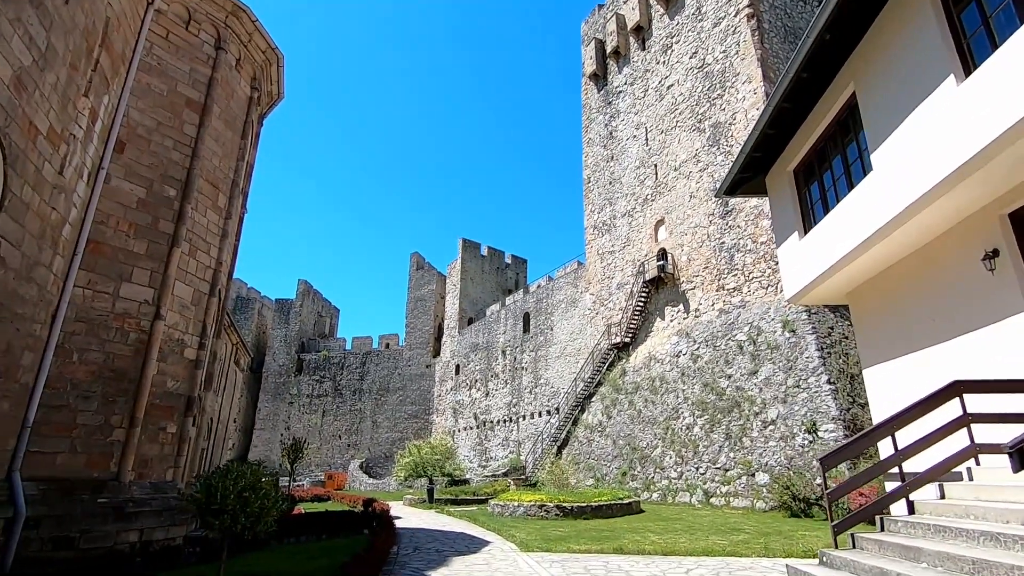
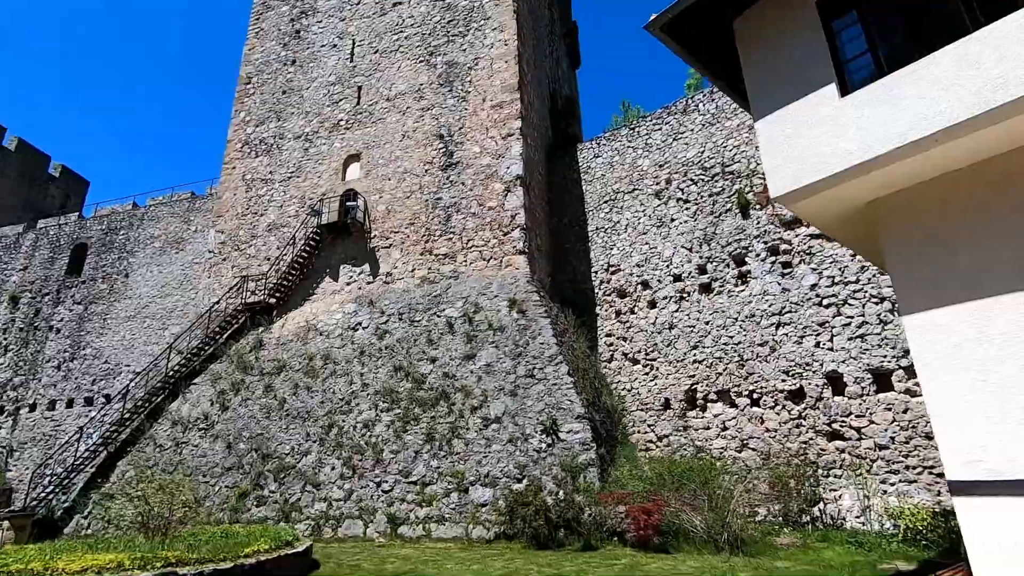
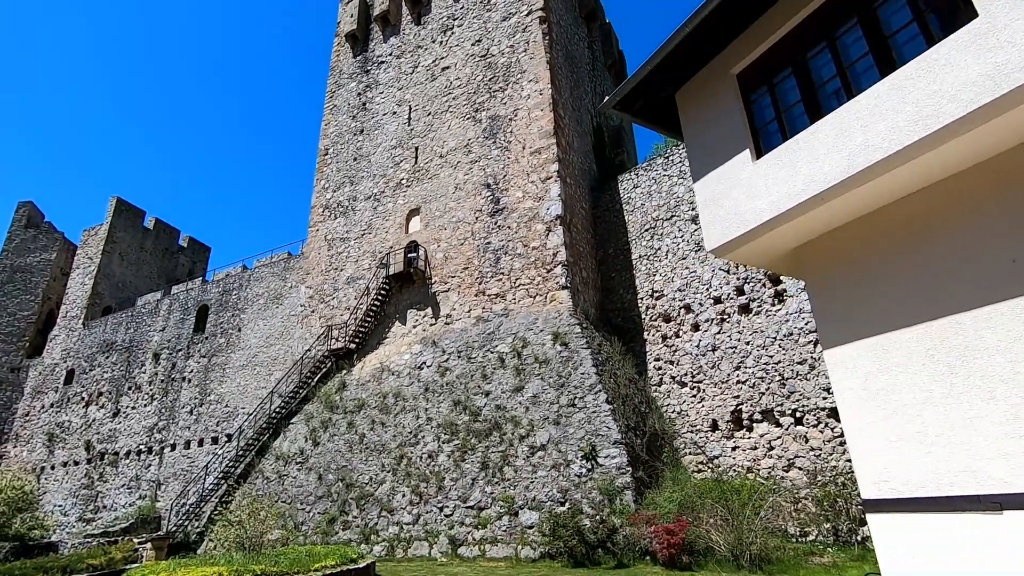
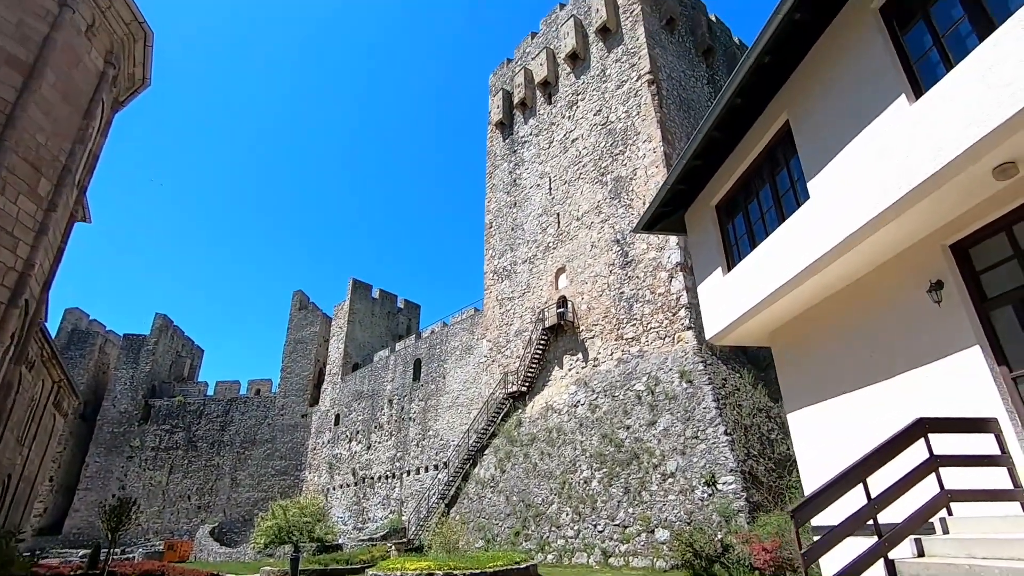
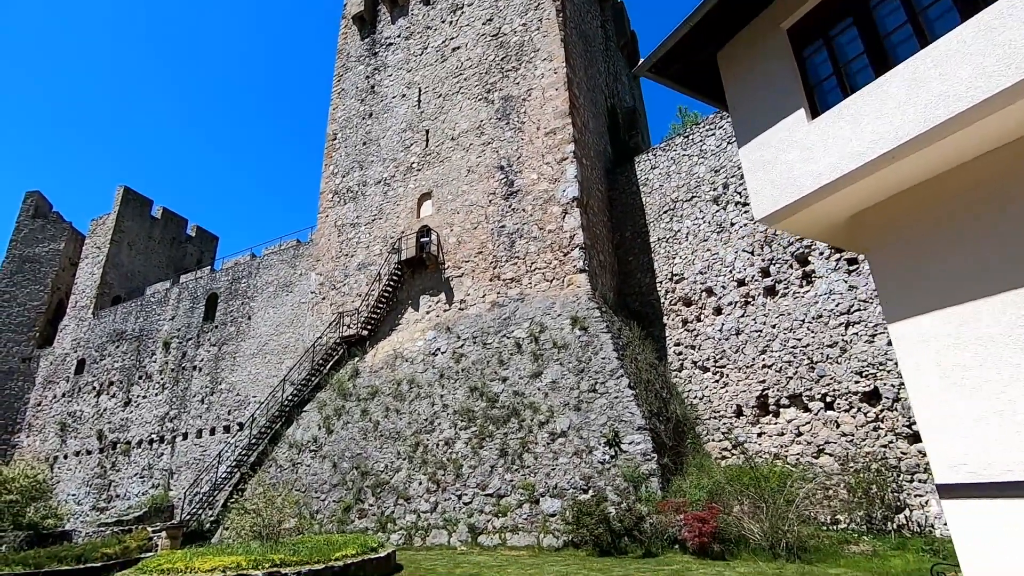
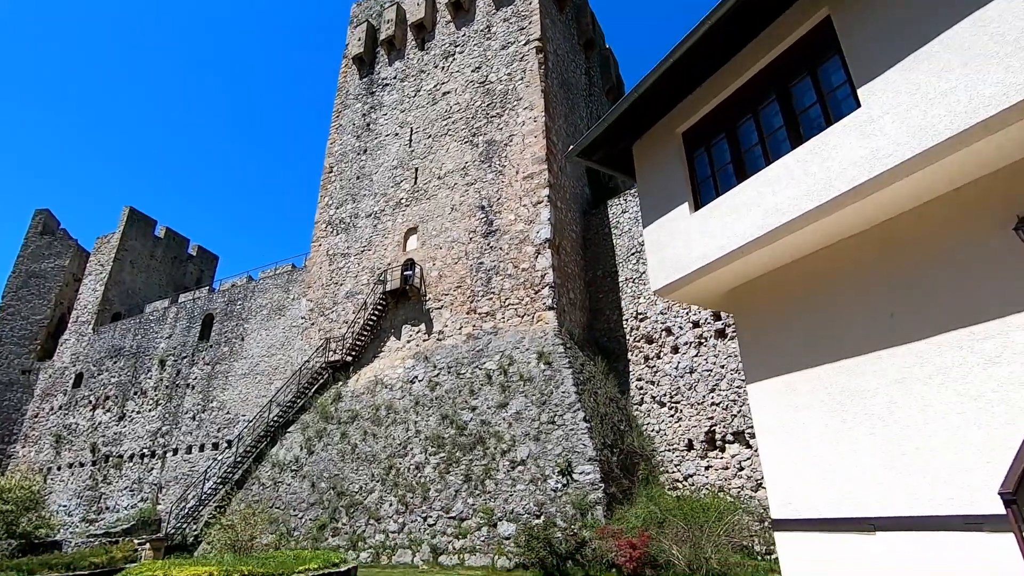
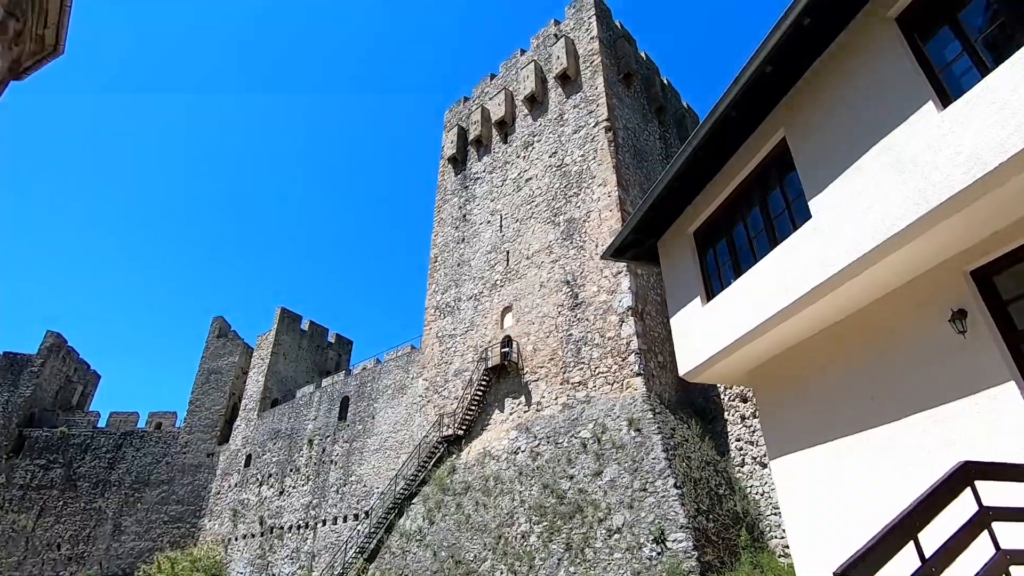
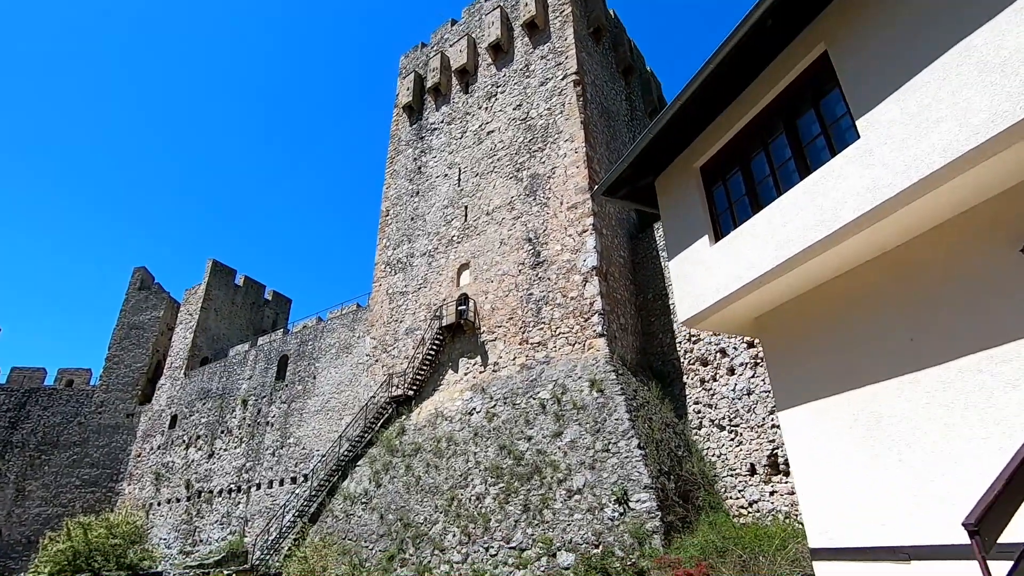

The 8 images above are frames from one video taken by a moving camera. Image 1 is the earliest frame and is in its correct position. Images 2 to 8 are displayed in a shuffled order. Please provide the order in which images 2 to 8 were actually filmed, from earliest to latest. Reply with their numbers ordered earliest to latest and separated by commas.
4, 7, 8, 6, 3, 5, 2
